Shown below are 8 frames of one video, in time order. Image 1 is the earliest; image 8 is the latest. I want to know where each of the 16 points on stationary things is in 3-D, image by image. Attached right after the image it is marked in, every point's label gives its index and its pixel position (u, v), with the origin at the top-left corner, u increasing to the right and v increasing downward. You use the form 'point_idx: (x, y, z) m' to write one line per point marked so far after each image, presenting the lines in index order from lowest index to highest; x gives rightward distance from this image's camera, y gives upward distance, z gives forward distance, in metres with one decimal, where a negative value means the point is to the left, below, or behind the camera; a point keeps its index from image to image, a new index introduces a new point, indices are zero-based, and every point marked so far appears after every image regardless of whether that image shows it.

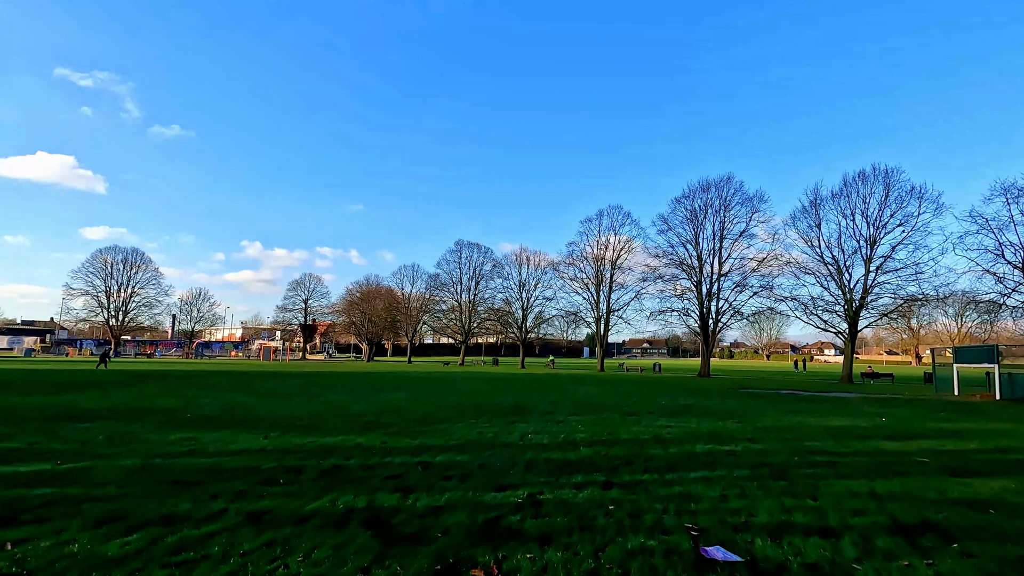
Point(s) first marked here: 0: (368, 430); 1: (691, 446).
0: (-3.3, -3.3, +12.3) m
1: (+3.8, -3.4, +11.3) m
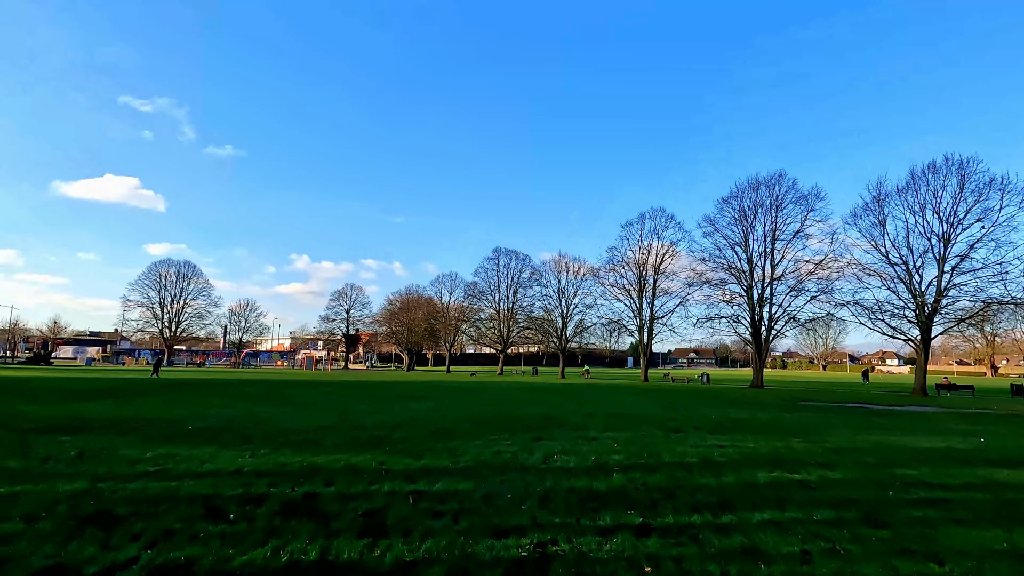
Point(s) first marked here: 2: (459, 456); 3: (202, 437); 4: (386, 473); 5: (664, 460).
0: (-2.9, -3.3, +10.8) m
1: (+4.1, -3.2, +9.2) m
2: (-1.0, -3.3, +10.3) m
3: (-6.9, -3.3, +11.9) m
4: (-2.0, -3.0, +8.6) m
5: (+2.9, -3.4, +10.3) m
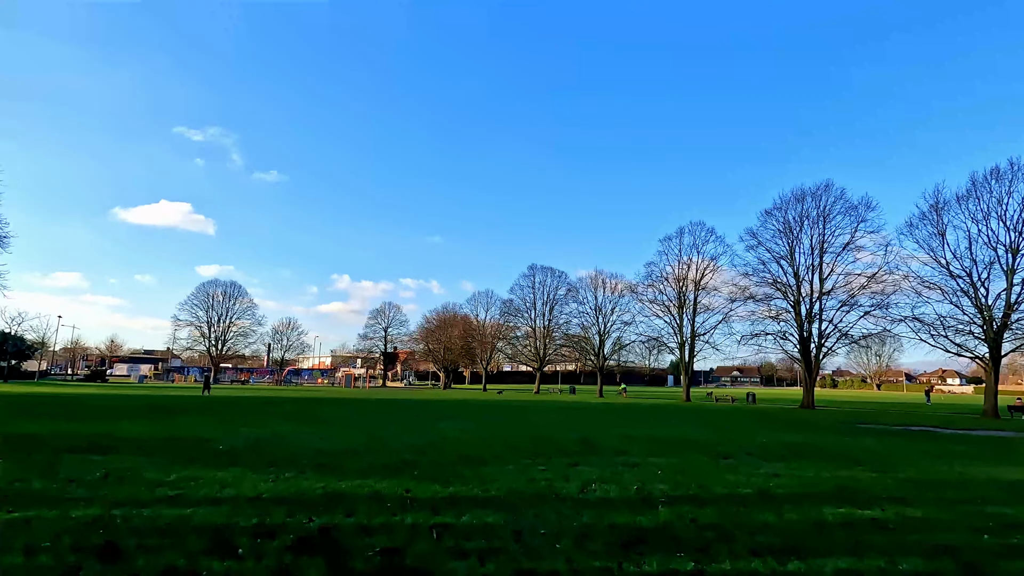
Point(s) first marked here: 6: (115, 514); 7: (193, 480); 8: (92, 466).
0: (-2.2, -3.6, +10.2) m
1: (+4.7, -3.4, +8.2) m
2: (-0.4, -3.5, +9.7) m
3: (-6.2, -3.7, +11.7) m
4: (-1.5, -3.2, +8.1) m
5: (+3.6, -3.6, +9.4) m
6: (-5.2, -3.0, +7.0) m
7: (-5.6, -3.3, +9.3) m
8: (-8.0, -3.4, +10.1) m
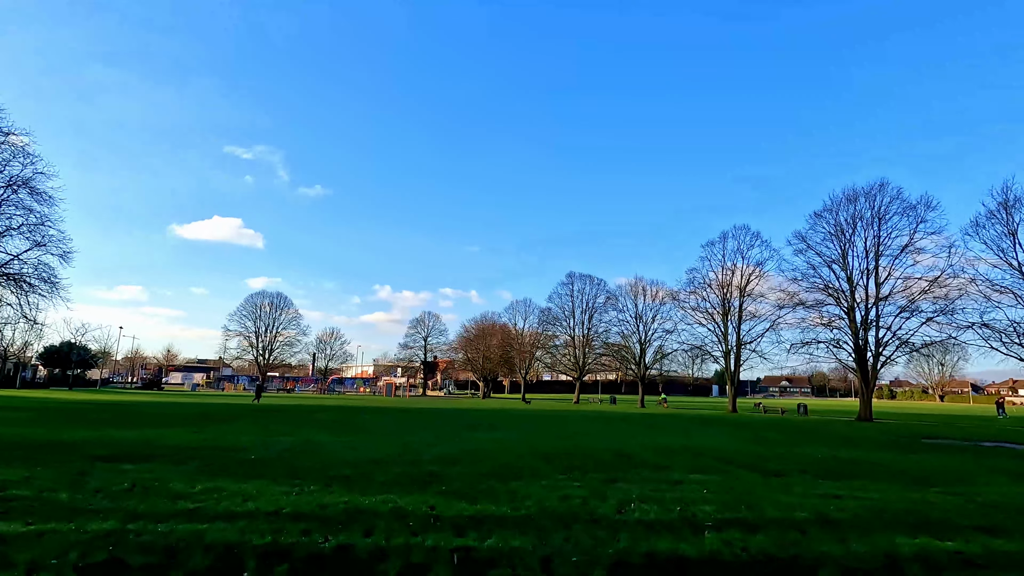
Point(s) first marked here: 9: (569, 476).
0: (-1.7, -3.7, +9.8) m
1: (+5.1, -3.4, +7.2) m
2: (+0.1, -3.6, +9.1) m
3: (-5.5, -3.9, +11.5) m
4: (-1.1, -3.3, +7.6) m
5: (+4.1, -3.6, +8.5) m
6: (-4.9, -3.1, +6.8) m
7: (-5.0, -3.5, +9.1) m
8: (-7.4, -3.6, +10.1) m
9: (+1.3, -4.1, +11.7) m
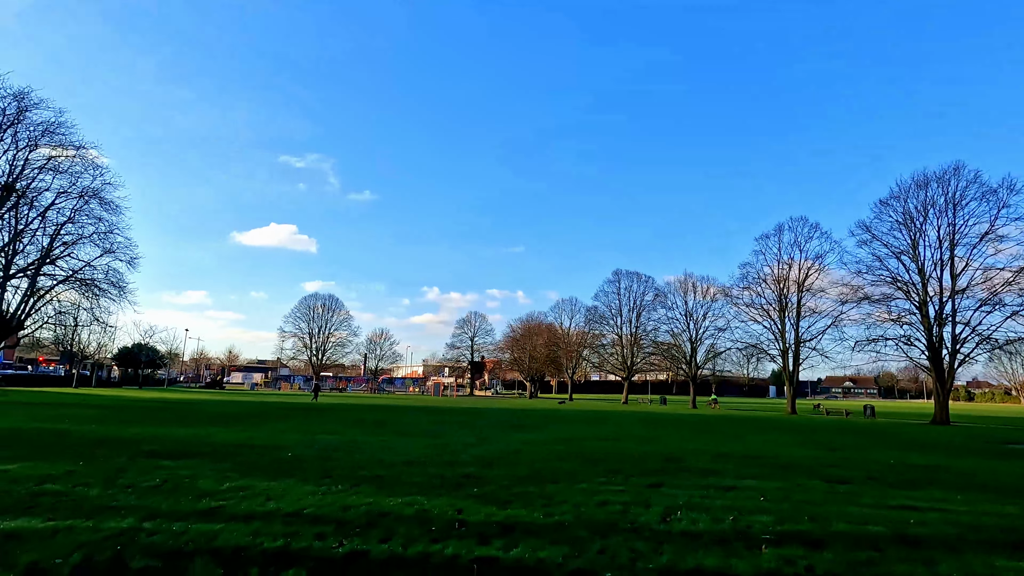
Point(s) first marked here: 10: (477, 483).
0: (-1.1, -3.5, +9.3) m
1: (+5.4, -3.2, +6.1) m
2: (+0.7, -3.4, +8.4) m
3: (-4.7, -3.8, +11.3) m
4: (-0.7, -3.2, +7.0) m
5: (+4.5, -3.4, +7.5) m
6: (-4.5, -2.9, +6.6) m
7: (-4.5, -3.4, +8.9) m
8: (-6.7, -3.5, +10.1) m
9: (+2.0, -3.9, +11.0) m
10: (-0.6, -3.7, +10.2) m
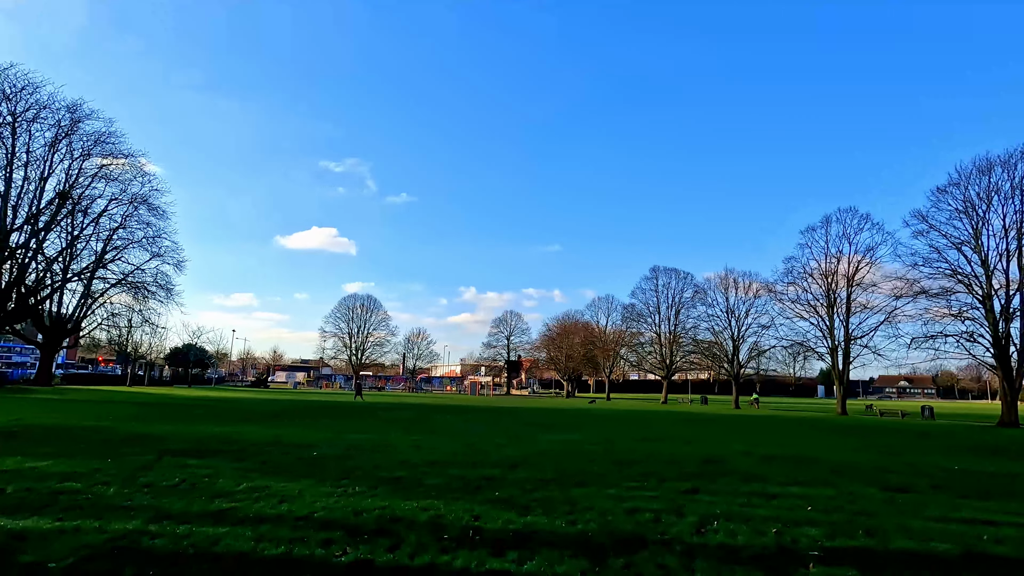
0: (-0.7, -3.4, +8.8) m
1: (+5.6, -3.0, +5.2) m
2: (+1.0, -3.3, +7.8) m
3: (-4.2, -3.7, +11.1) m
4: (-0.5, -3.0, +6.5) m
5: (+4.8, -3.2, +6.6) m
6: (-4.3, -2.9, +6.4) m
7: (-4.1, -3.3, +8.7) m
8: (-6.3, -3.4, +10.0) m
9: (+2.5, -3.8, +10.3) m
10: (-0.2, -3.6, +9.8) m
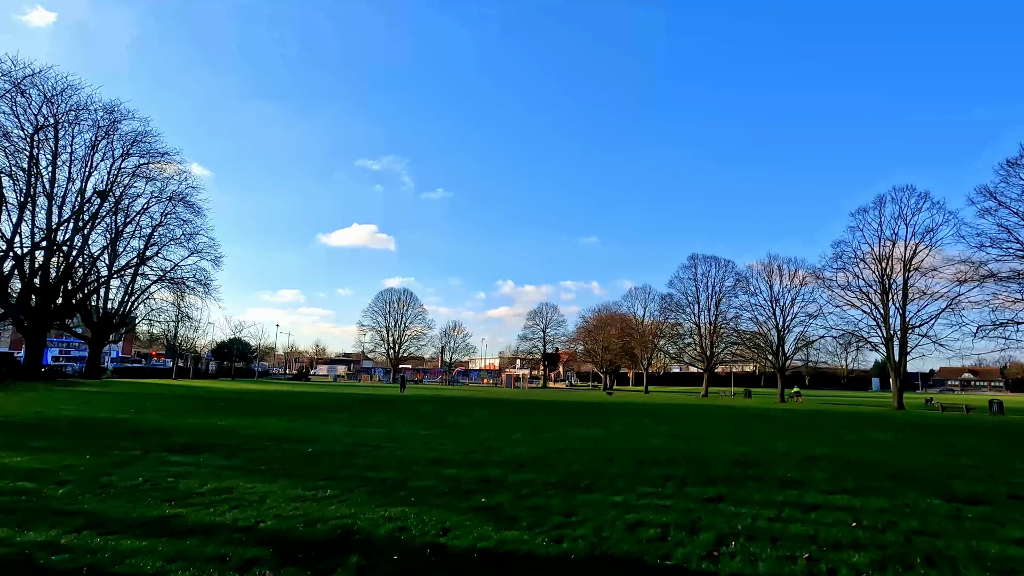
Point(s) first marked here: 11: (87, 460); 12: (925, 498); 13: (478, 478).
0: (-0.9, -3.1, +7.7) m
1: (+5.1, -2.6, +3.7) m
2: (+0.7, -3.0, +6.6) m
3: (-4.2, -3.4, +10.3) m
4: (-0.8, -2.8, +5.5) m
5: (+4.4, -2.9, +5.2) m
6: (-4.7, -2.6, +5.5) m
7: (-4.3, -3.0, +7.9) m
8: (-6.4, -3.2, +9.4) m
9: (+2.5, -3.4, +9.0) m
10: (-0.3, -3.3, +8.6) m
11: (-8.1, -3.3, +10.1) m
12: (+6.8, -3.4, +8.7) m
13: (-0.6, -3.4, +9.7) m
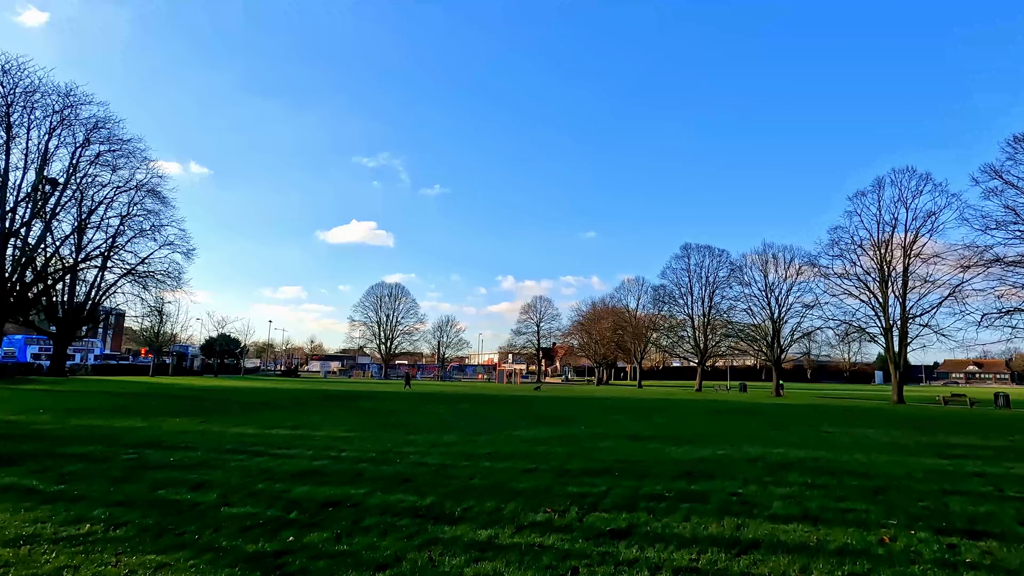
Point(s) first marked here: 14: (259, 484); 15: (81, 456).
0: (-2.8, -2.6, +5.5) m
1: (+3.1, -2.2, +1.4) m
2: (-1.2, -2.5, +4.4) m
3: (-6.1, -3.0, +8.1) m
4: (-2.8, -2.3, +3.2) m
5: (+2.4, -2.4, +2.9) m
6: (-6.7, -2.2, +3.3) m
7: (-6.3, -2.6, +5.6) m
8: (-8.3, -2.7, +7.1) m
9: (+0.5, -2.9, +6.7) m
10: (-2.3, -2.8, +6.4) m
11: (-10.0, -2.8, +7.9) m
12: (+4.8, -2.9, +6.4) m
13: (-2.6, -3.0, +7.5) m
14: (-3.9, -3.1, +8.5) m
15: (-8.4, -3.3, +10.5) m
